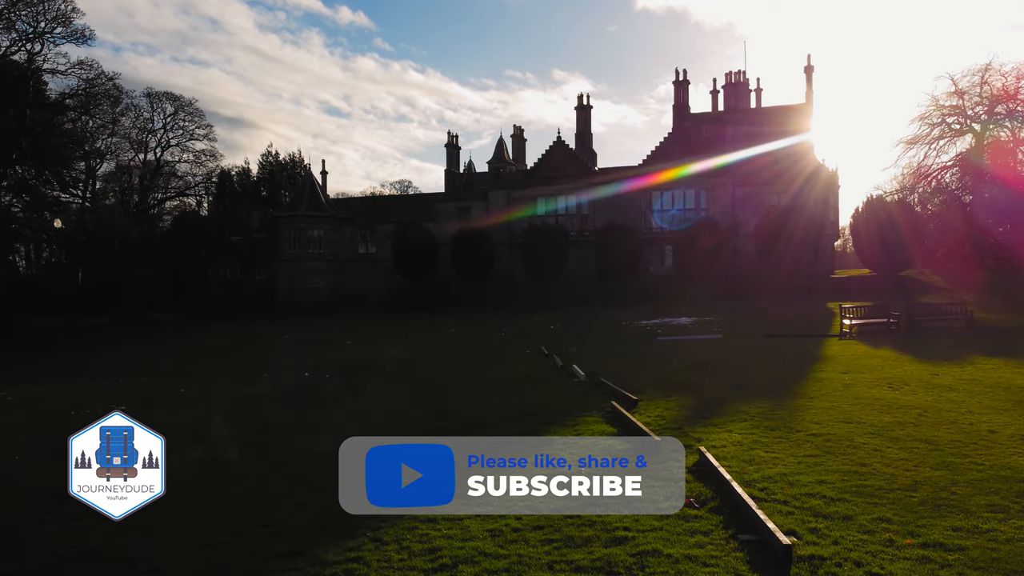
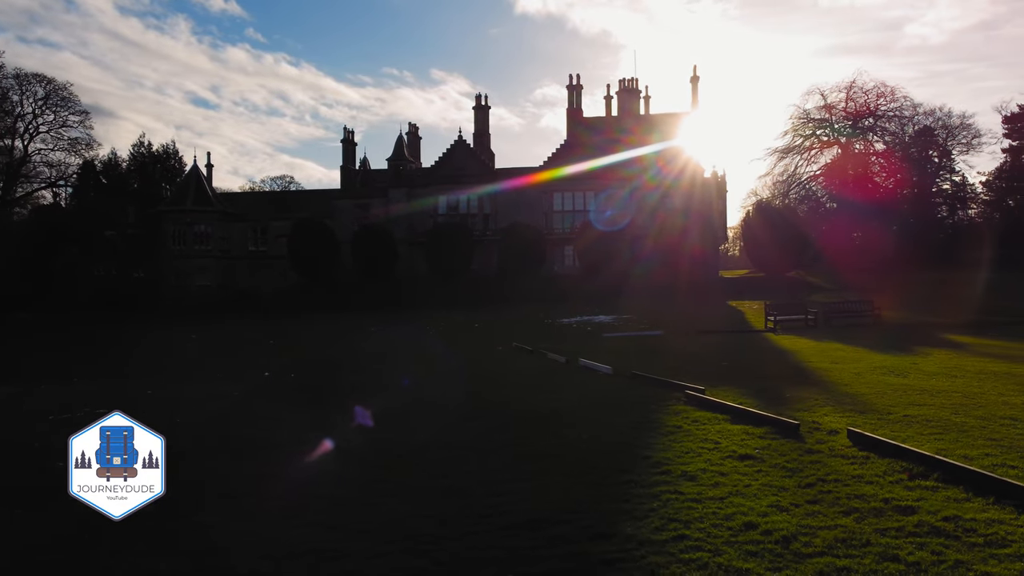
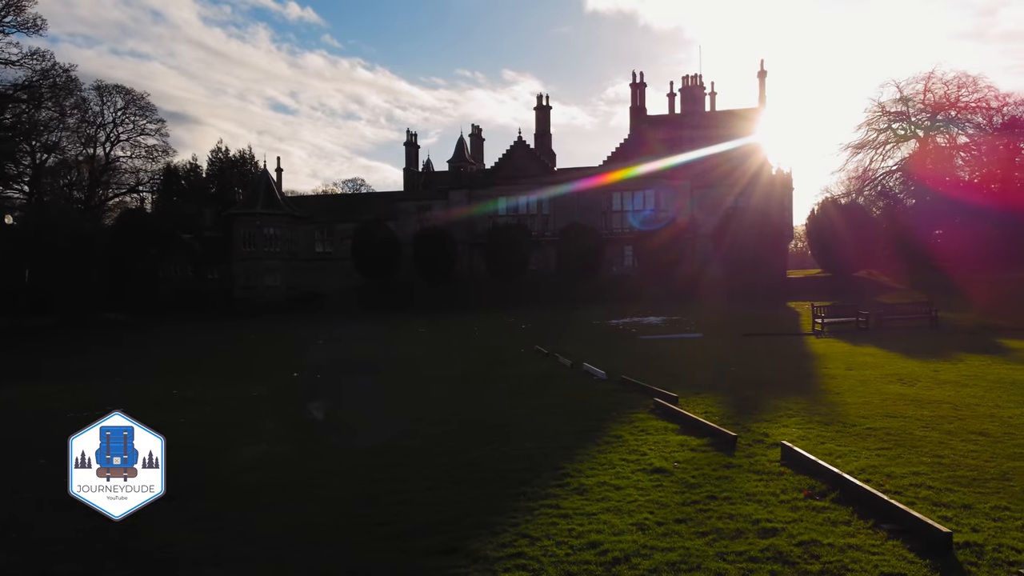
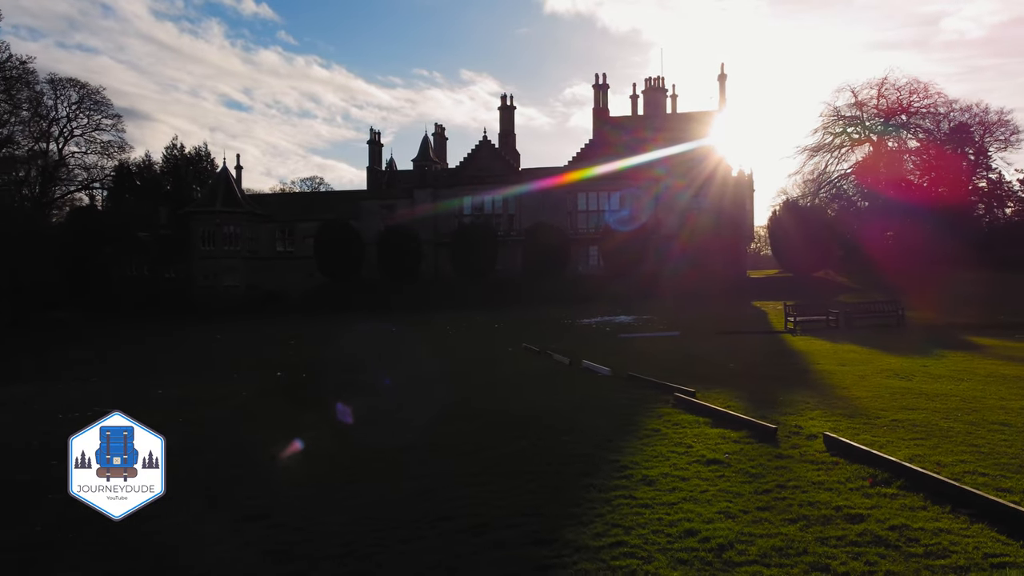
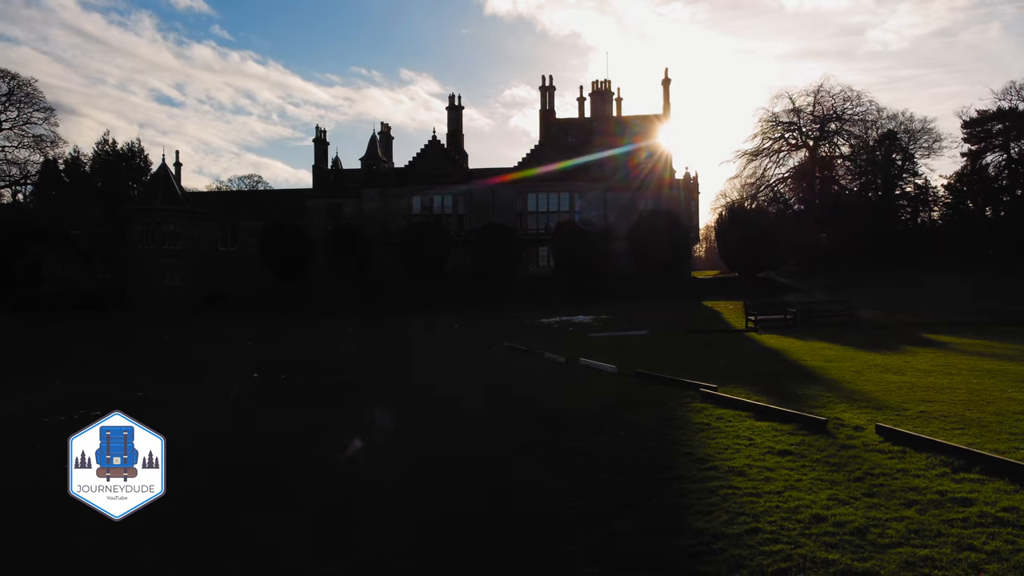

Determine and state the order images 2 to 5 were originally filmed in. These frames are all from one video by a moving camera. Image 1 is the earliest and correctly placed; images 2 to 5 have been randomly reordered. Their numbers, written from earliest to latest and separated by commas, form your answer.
3, 4, 2, 5
